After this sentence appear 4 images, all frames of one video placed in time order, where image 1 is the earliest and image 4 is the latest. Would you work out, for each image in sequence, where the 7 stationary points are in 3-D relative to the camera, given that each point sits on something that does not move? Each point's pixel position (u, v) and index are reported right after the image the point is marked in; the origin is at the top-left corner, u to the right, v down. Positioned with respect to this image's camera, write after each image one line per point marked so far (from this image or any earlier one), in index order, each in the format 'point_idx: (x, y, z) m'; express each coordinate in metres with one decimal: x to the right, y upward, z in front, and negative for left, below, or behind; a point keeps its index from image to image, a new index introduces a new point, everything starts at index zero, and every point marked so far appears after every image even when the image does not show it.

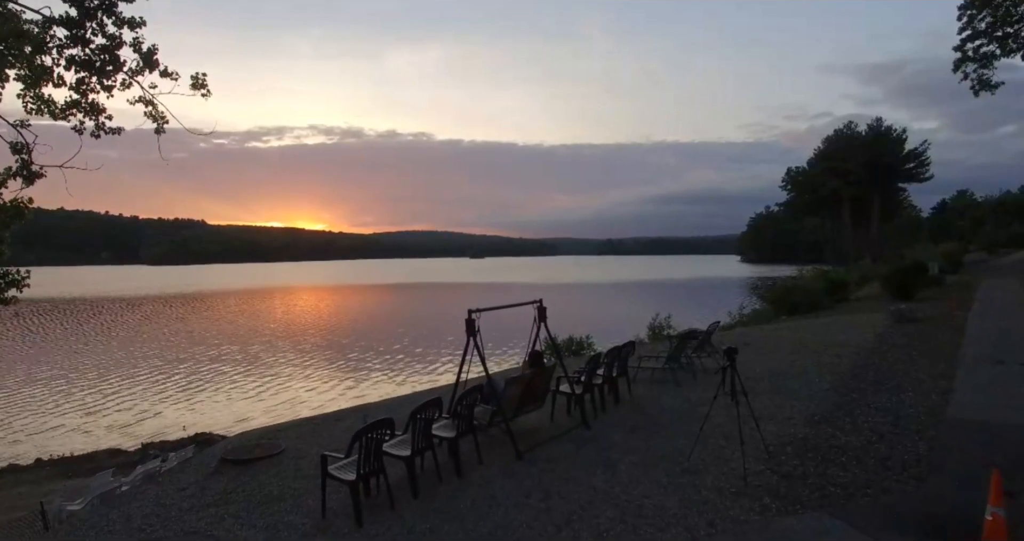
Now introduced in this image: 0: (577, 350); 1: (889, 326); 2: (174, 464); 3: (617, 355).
0: (+1.5, -2.0, +18.1) m
1: (+8.0, -1.2, +16.2) m
2: (-3.6, -2.0, +8.0) m
3: (+1.3, -1.0, +9.3) m
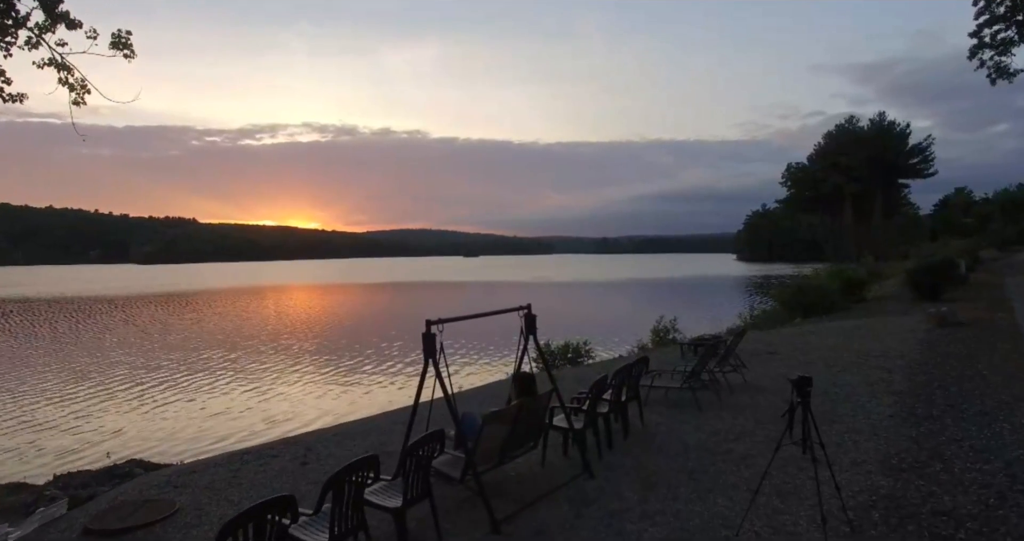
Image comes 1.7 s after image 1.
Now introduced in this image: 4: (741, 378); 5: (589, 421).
0: (+1.3, -1.9, +16.1) m
1: (+7.8, -1.1, +14.2) m
2: (-3.8, -2.0, +6.0) m
3: (+1.1, -1.0, +7.3) m
4: (+2.9, -1.4, +9.7) m
5: (+0.7, -1.3, +6.4) m
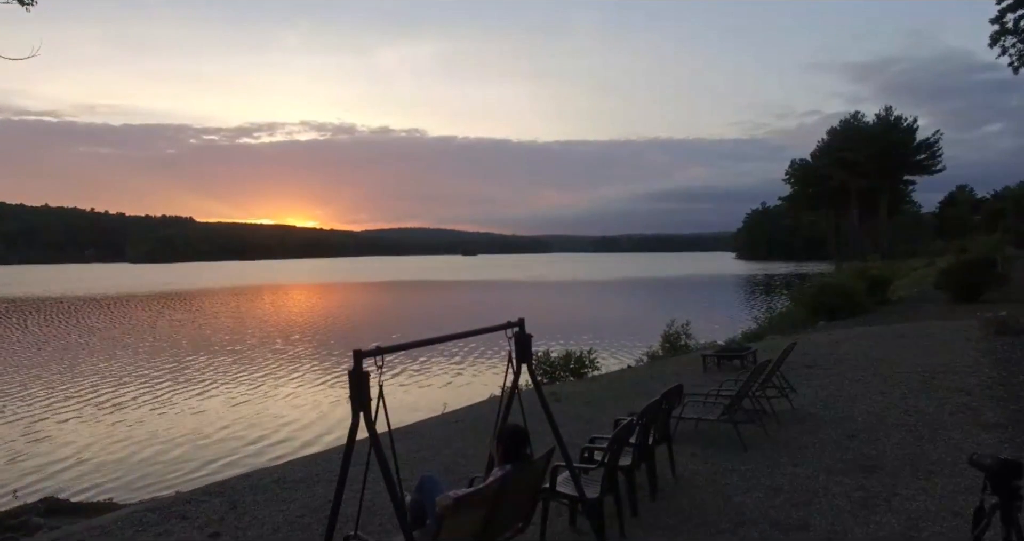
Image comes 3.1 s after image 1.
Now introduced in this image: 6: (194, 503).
0: (+1.2, -1.9, +14.1) m
1: (+7.7, -1.1, +12.2) m
2: (-3.9, -2.0, +4.0) m
3: (+1.0, -1.0, +5.3) m
4: (+2.8, -1.4, +7.8) m
5: (+0.6, -1.3, +4.5) m
6: (-2.7, -2.0, +6.4) m
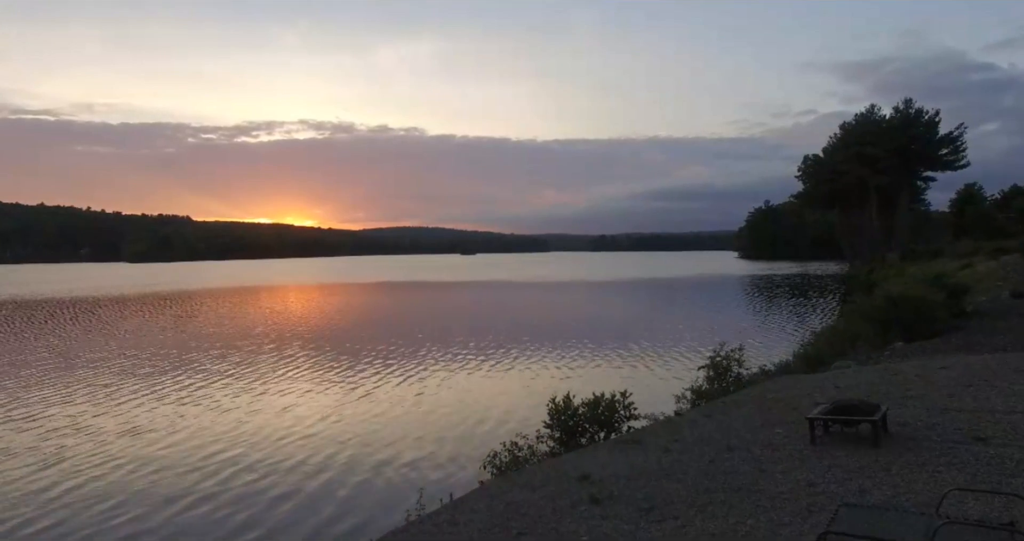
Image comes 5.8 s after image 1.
0: (+1.3, -2.1, +10.3) m
1: (+7.8, -1.3, +8.4) m
2: (-3.8, -2.2, +0.2) m
3: (+1.1, -1.2, +1.5) m
4: (+3.0, -1.6, +3.9) m
5: (+0.7, -1.5, +0.6) m
6: (-2.6, -2.2, +2.5) m
